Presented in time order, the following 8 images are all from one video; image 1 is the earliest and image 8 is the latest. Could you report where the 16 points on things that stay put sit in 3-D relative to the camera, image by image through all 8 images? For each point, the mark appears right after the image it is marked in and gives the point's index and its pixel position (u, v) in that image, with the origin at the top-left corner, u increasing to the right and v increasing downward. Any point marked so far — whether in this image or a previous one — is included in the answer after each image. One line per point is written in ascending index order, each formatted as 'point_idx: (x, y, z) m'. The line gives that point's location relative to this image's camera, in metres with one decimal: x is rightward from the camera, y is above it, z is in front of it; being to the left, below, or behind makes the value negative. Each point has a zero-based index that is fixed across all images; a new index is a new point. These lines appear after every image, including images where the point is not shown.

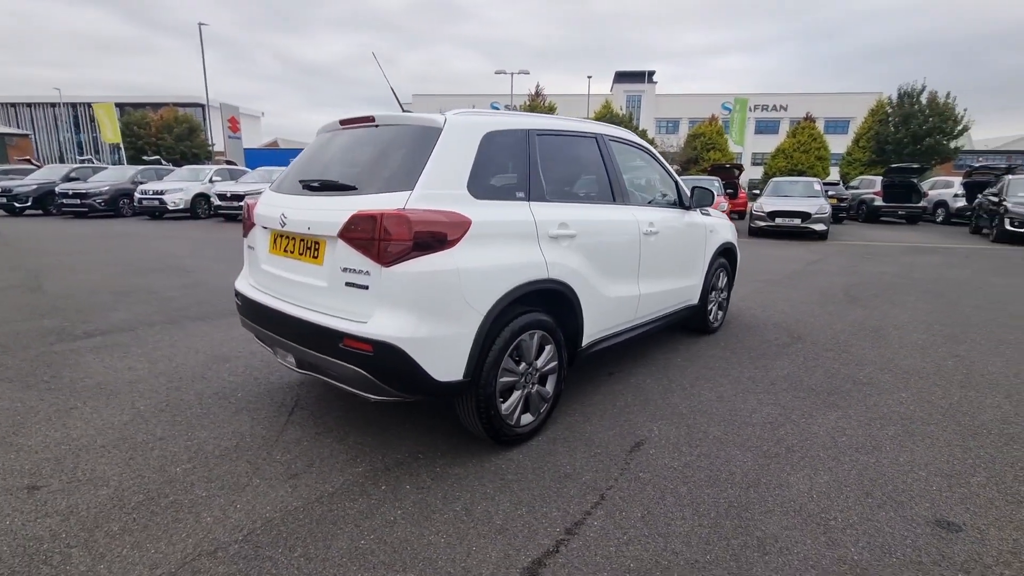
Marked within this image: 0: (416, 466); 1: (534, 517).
0: (-0.5, -1.0, +2.8) m
1: (+0.1, -1.1, +2.4) m
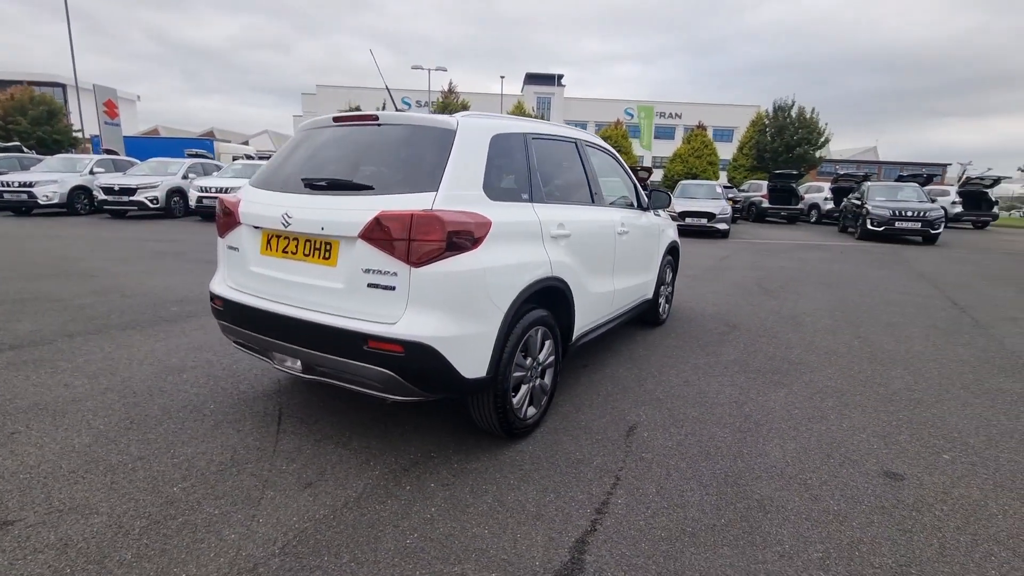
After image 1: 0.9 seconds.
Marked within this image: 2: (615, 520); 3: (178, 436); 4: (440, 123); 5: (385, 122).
0: (-0.4, -1.0, +2.8) m
1: (+0.3, -1.1, +2.5) m
2: (+0.5, -1.1, +2.4) m
3: (-2.0, -0.9, +3.0) m
4: (-0.3, +1.0, +2.9) m
5: (-0.7, +1.0, +3.0) m
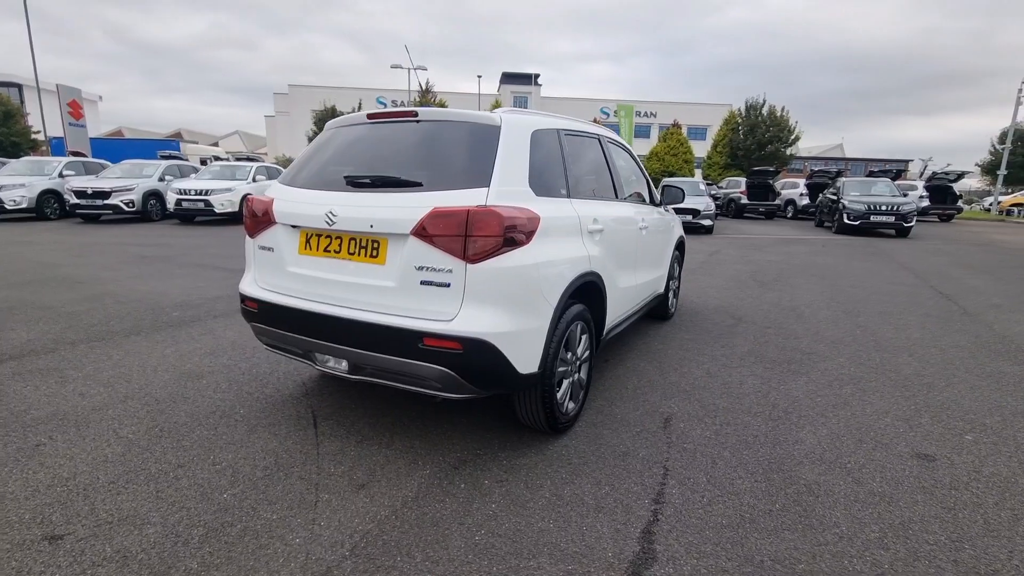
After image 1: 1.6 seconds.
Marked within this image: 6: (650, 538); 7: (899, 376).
0: (-0.2, -1.0, +2.8) m
1: (+0.6, -1.1, +2.5) m
2: (+0.8, -1.1, +2.4) m
3: (-1.8, -0.9, +2.9) m
4: (-0.1, +1.0, +2.9) m
5: (-0.5, +1.0, +3.0) m
6: (+0.6, -1.1, +2.2) m
7: (+3.4, -0.8, +4.3) m
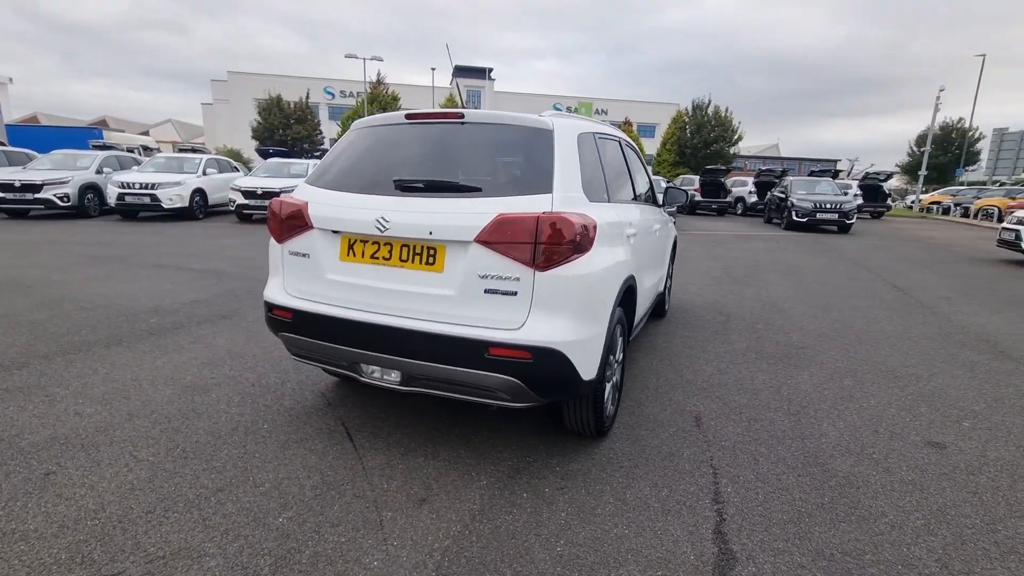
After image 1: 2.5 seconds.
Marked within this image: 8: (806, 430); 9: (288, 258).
0: (+0.1, -1.0, +2.8) m
1: (+0.9, -1.1, +2.6) m
2: (+1.1, -1.1, +2.5) m
3: (-1.5, -1.0, +2.8) m
4: (+0.2, +1.0, +2.8) m
5: (-0.2, +1.0, +2.9) m
6: (+1.0, -1.2, +2.3) m
7: (+3.5, -0.7, +4.6) m
8: (+2.0, -1.0, +3.3) m
9: (-1.3, +0.2, +2.9) m
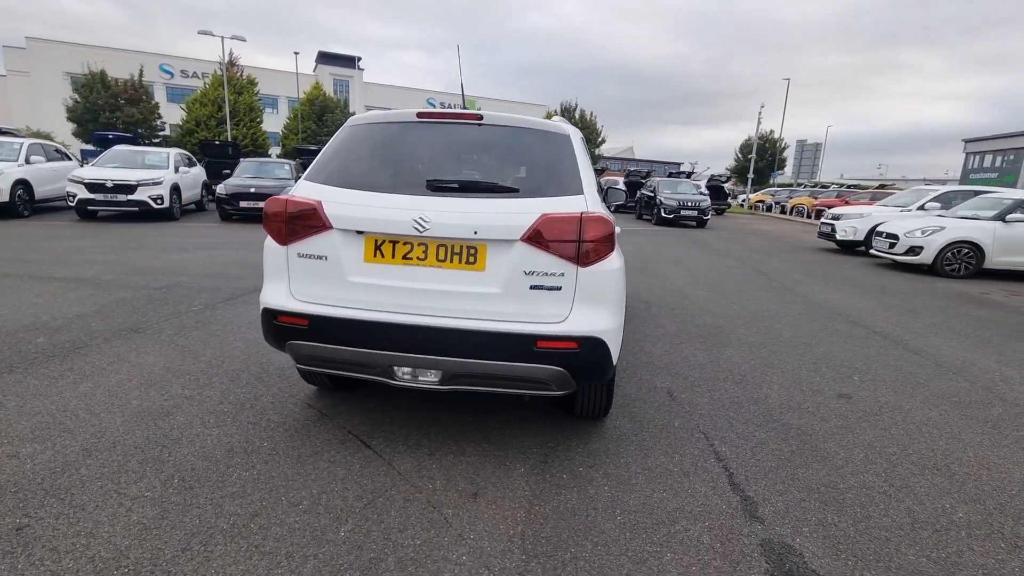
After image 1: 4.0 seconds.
0: (+0.3, -1.0, +3.0) m
1: (+1.1, -1.0, +3.0) m
2: (+1.3, -1.0, +3.0) m
3: (-1.3, -1.0, +2.5) m
4: (+0.2, +1.0, +3.0) m
5: (-0.1, +1.0, +3.0) m
6: (+1.2, -1.1, +2.7) m
7: (+3.1, -0.6, +5.6) m
8: (+1.9, -0.9, +4.0) m
9: (-1.2, +0.1, +2.7) m
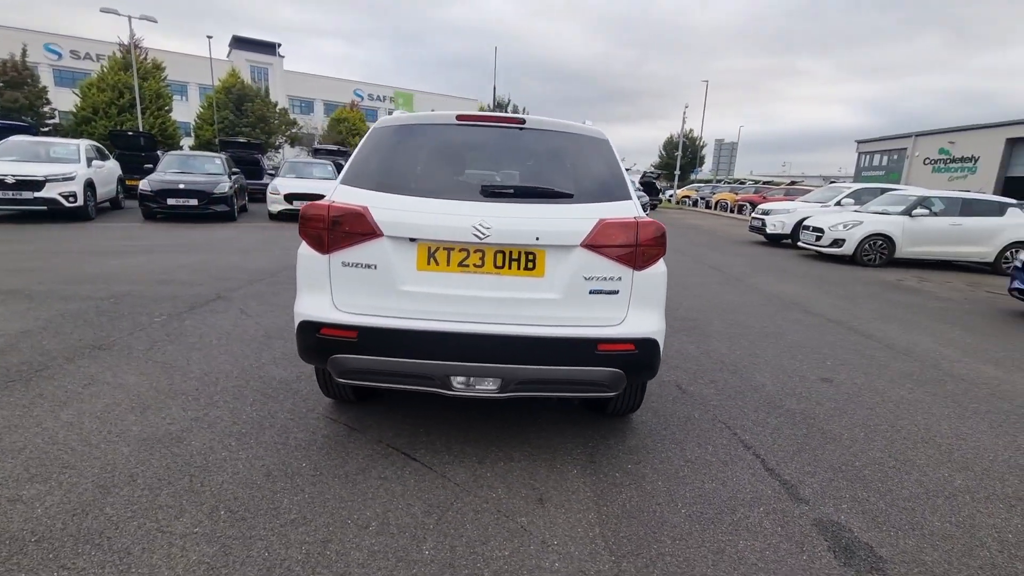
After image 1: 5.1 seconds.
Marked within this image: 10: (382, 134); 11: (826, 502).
0: (+0.6, -1.0, +3.0) m
1: (+1.3, -1.0, +3.2) m
2: (+1.6, -1.0, +3.2) m
3: (-0.9, -1.1, +2.4) m
4: (+0.5, +1.0, +3.0) m
5: (+0.1, +1.0, +3.0) m
6: (+1.5, -1.1, +2.9) m
7: (+3.0, -0.5, +6.0) m
8: (+2.1, -0.8, +4.3) m
9: (-0.9, +0.1, +2.6) m
10: (-0.7, +0.9, +2.9) m
11: (+1.7, -1.2, +2.7) m
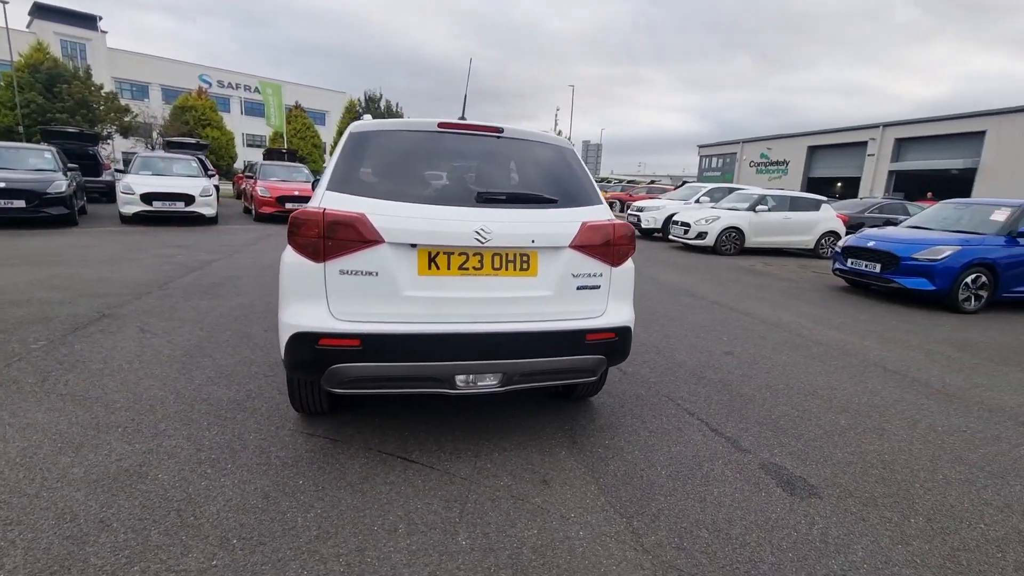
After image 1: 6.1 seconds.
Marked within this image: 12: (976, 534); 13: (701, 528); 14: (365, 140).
0: (+0.5, -1.0, +3.4) m
1: (+1.2, -1.0, +3.6) m
2: (+1.4, -0.9, +3.7) m
3: (-0.8, -1.1, +2.4) m
4: (+0.3, +1.0, +3.3) m
5: (-0.1, +1.0, +3.1) m
6: (+1.4, -1.0, +3.5) m
7: (+2.0, -0.4, +6.8) m
8: (+1.6, -0.7, +4.9) m
9: (-0.9, 0.0, +2.5) m
10: (-0.8, +0.9, +2.9) m
11: (+1.6, -1.1, +3.3) m
12: (+2.4, -1.3, +2.5) m
13: (+0.9, -1.2, +2.5) m
14: (-0.8, +0.9, +2.9) m
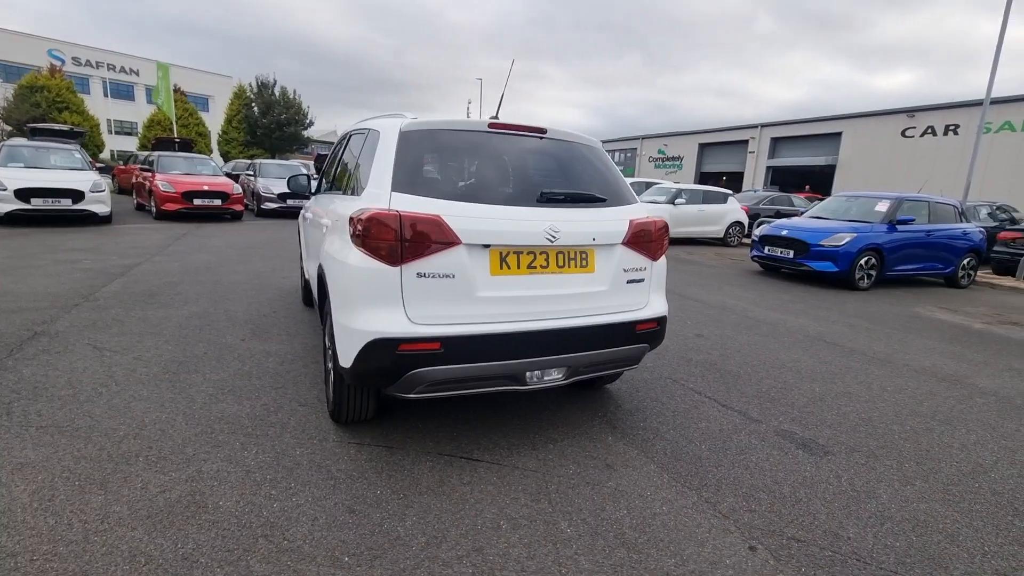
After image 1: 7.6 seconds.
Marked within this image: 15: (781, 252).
0: (+0.7, -0.9, +3.6) m
1: (+1.4, -0.9, +4.0) m
2: (+1.6, -0.9, +4.1) m
3: (-0.3, -1.1, +2.4) m
4: (+0.5, +1.0, +3.4) m
5: (+0.2, +1.0, +3.2) m
6: (+1.7, -0.9, +3.8) m
7: (+1.6, -0.2, +7.2) m
8: (+1.6, -0.6, +5.3) m
9: (-0.5, 0.0, +2.5) m
10: (-0.5, +0.9, +2.8) m
11: (+1.9, -1.0, +3.7) m
12: (+2.8, -1.1, +3.1) m
13: (+1.4, -1.1, +2.8) m
14: (-0.5, +0.9, +2.8) m
15: (+5.4, +0.7, +10.0) m
